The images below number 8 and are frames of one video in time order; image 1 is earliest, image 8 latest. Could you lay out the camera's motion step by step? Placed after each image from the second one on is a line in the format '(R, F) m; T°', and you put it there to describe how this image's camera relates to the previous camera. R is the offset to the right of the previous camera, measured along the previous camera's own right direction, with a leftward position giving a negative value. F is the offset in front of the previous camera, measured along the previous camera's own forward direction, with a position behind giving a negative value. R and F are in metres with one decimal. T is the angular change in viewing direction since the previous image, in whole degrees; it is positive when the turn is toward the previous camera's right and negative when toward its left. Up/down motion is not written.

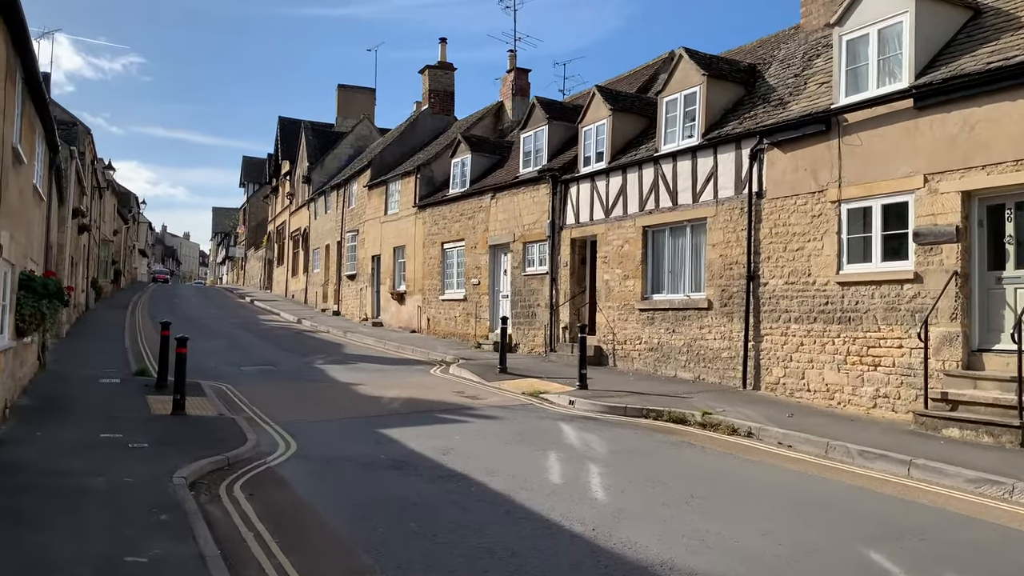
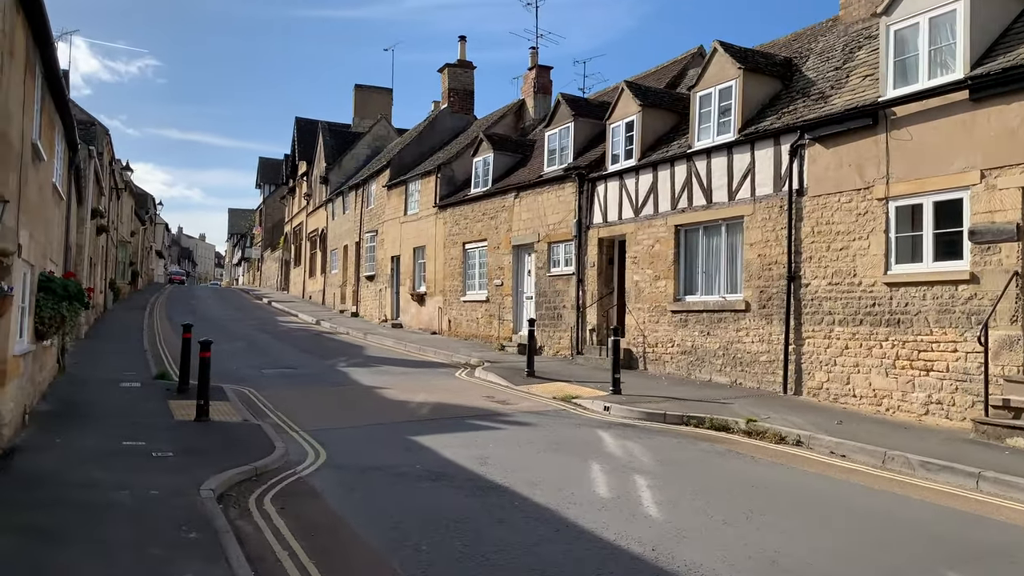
(-0.3, +0.4) m; -1°
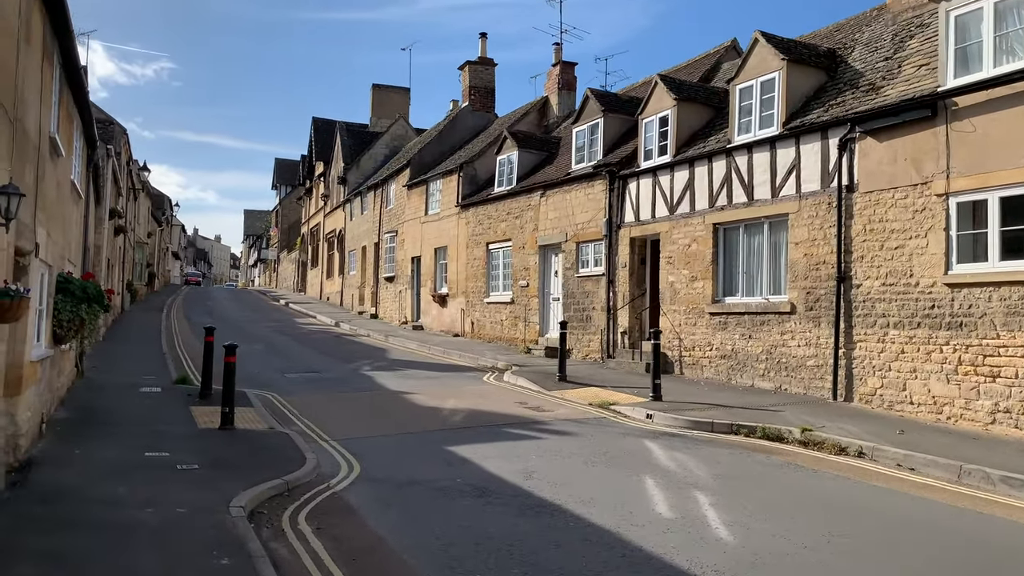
(-0.3, +0.6) m; -1°
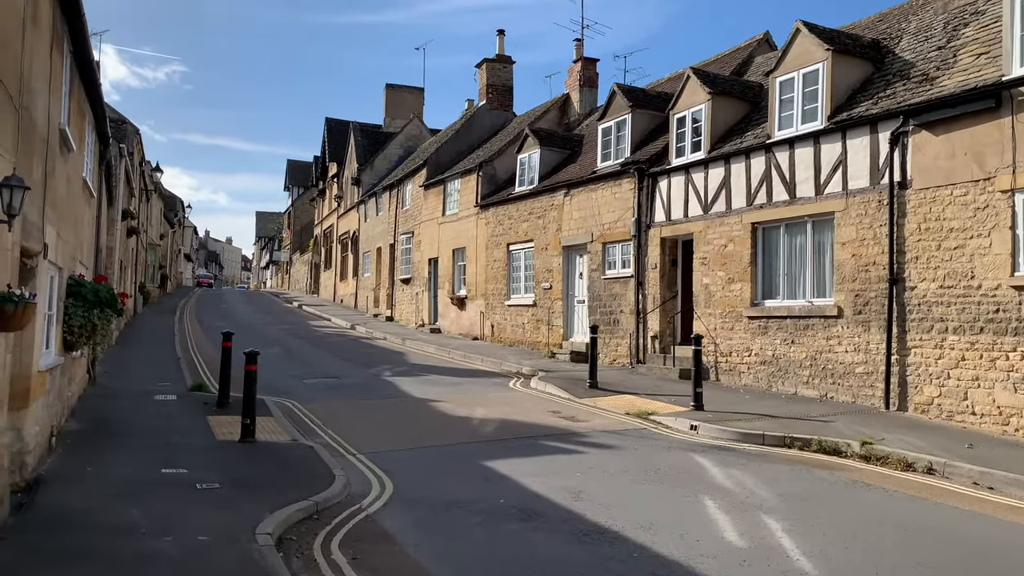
(-0.3, +0.6) m; -1°
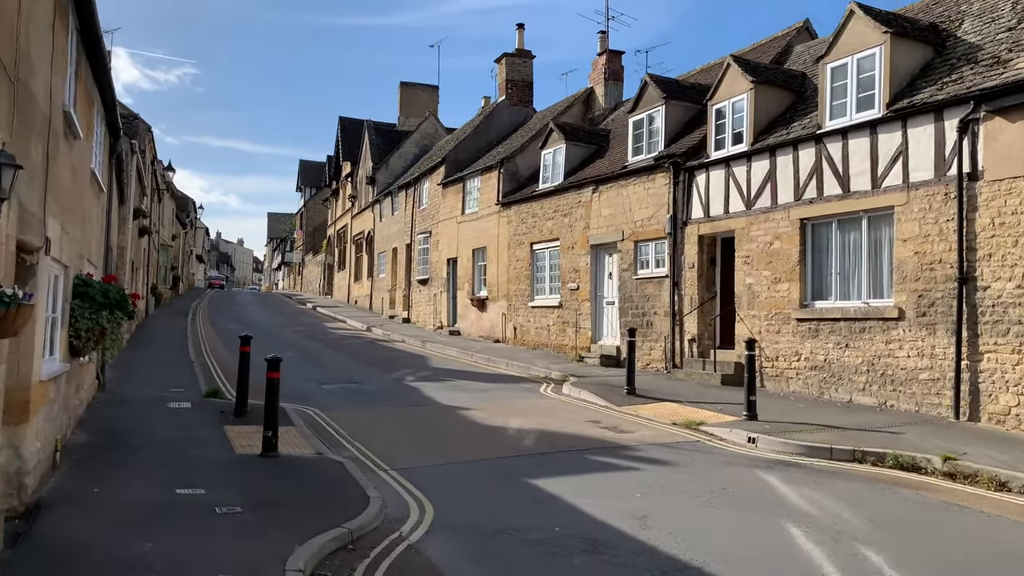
(-0.4, +0.8) m; -1°
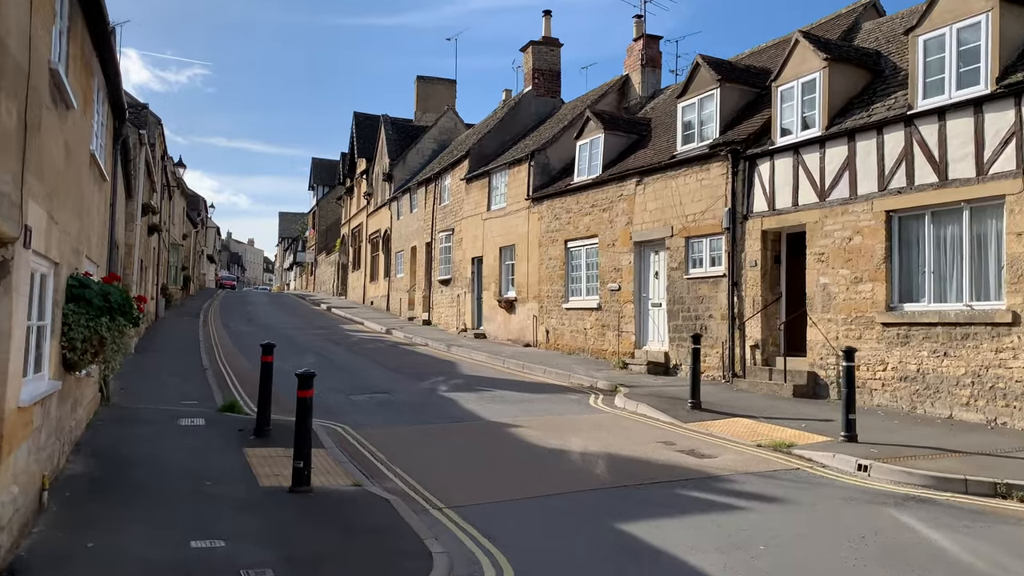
(-0.6, +1.4) m; -1°
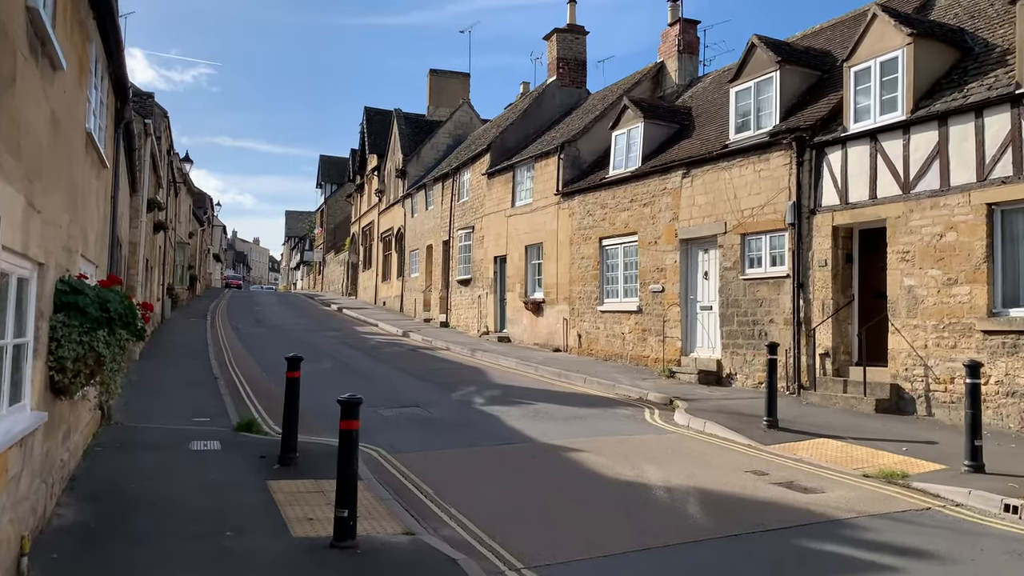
(-0.6, +1.3) m; 0°
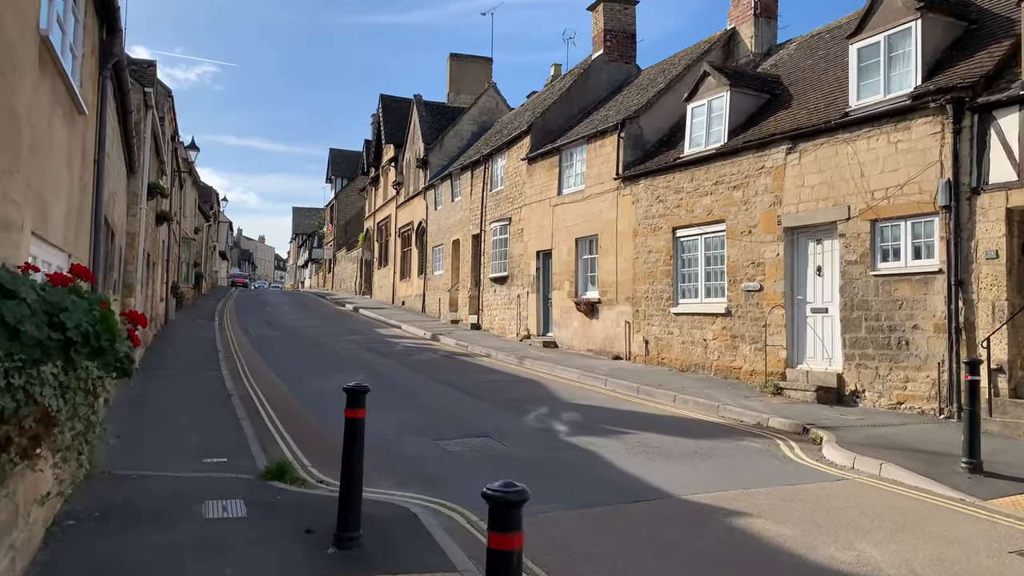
(-1.1, +2.5) m; 0°
